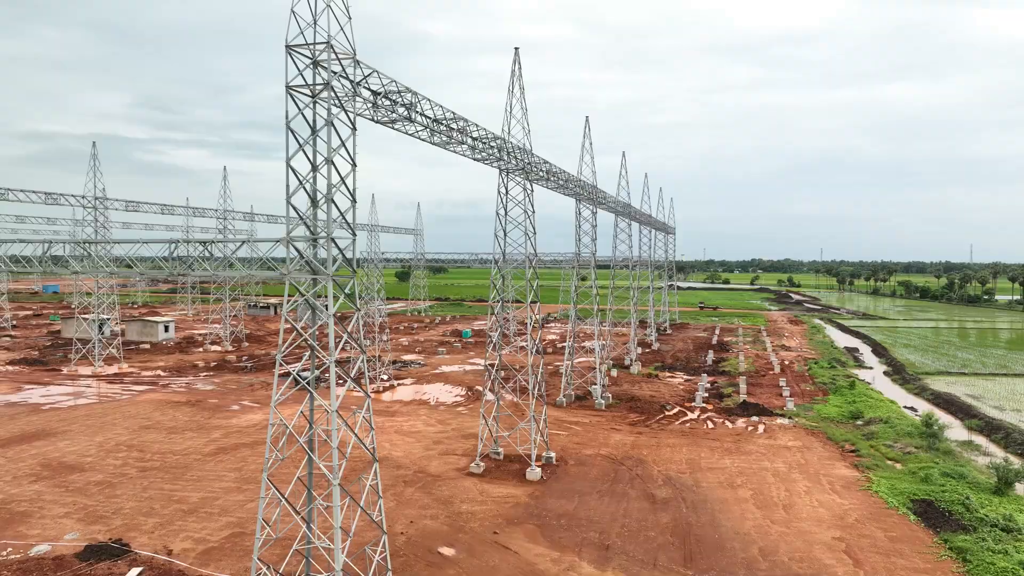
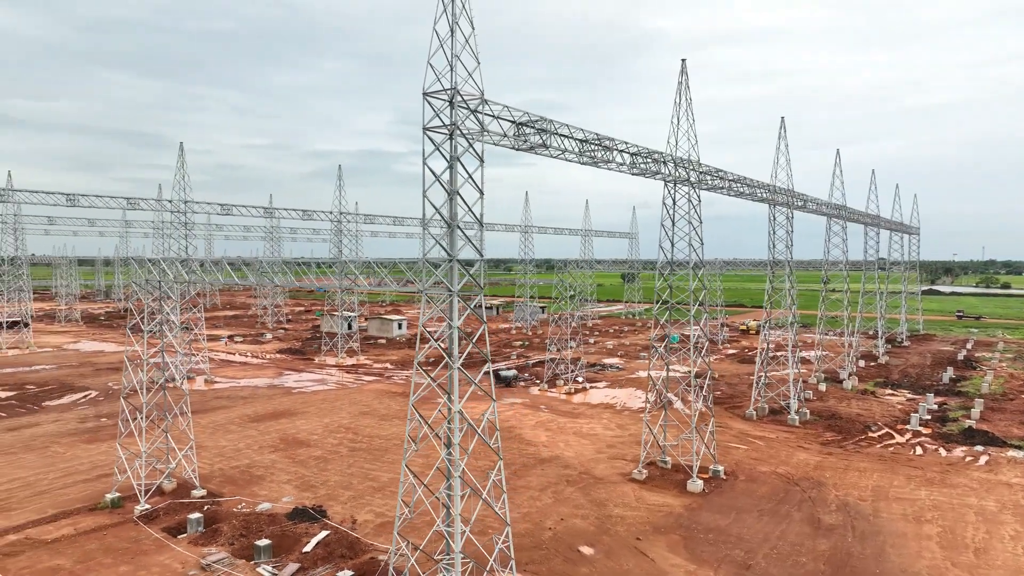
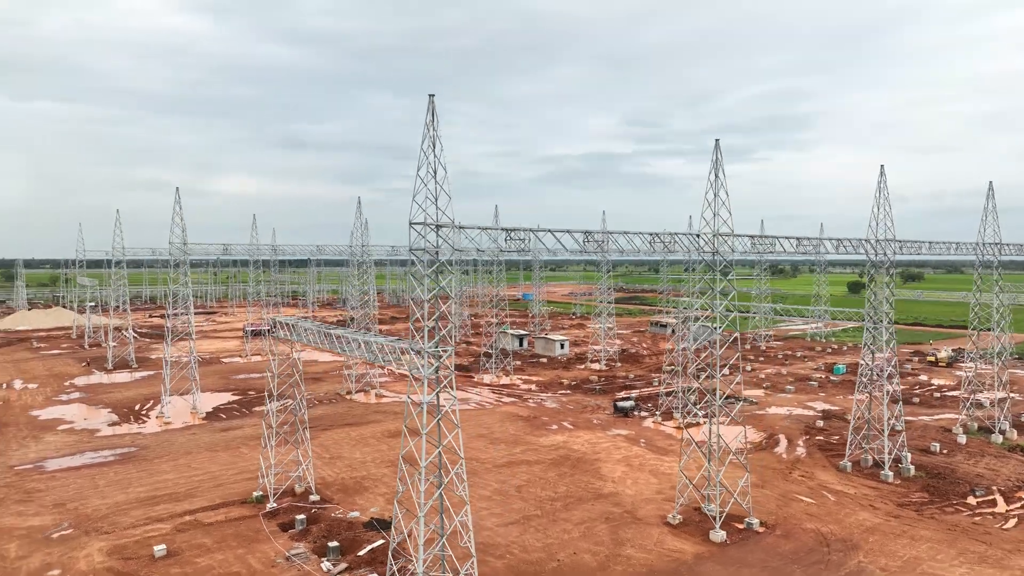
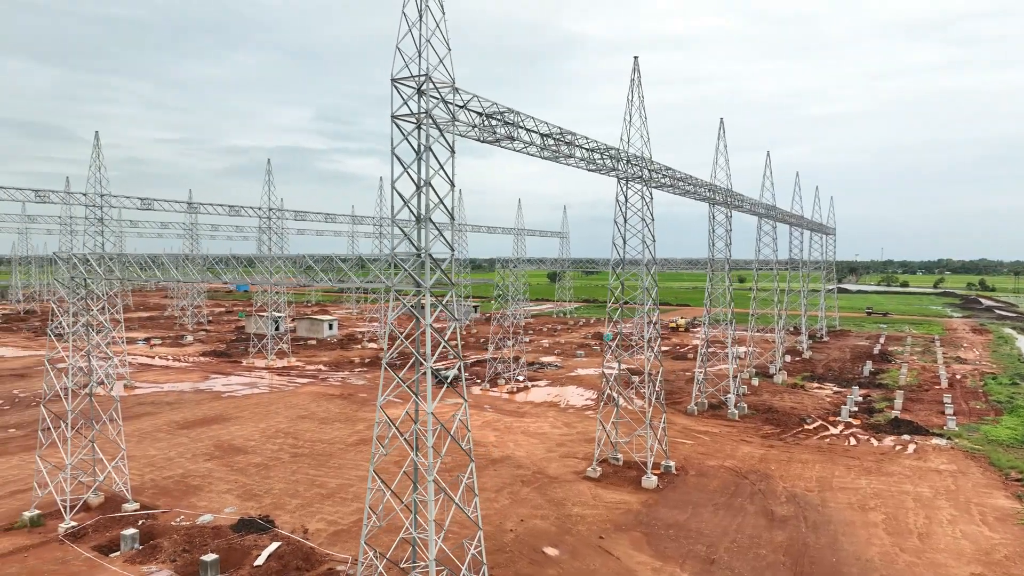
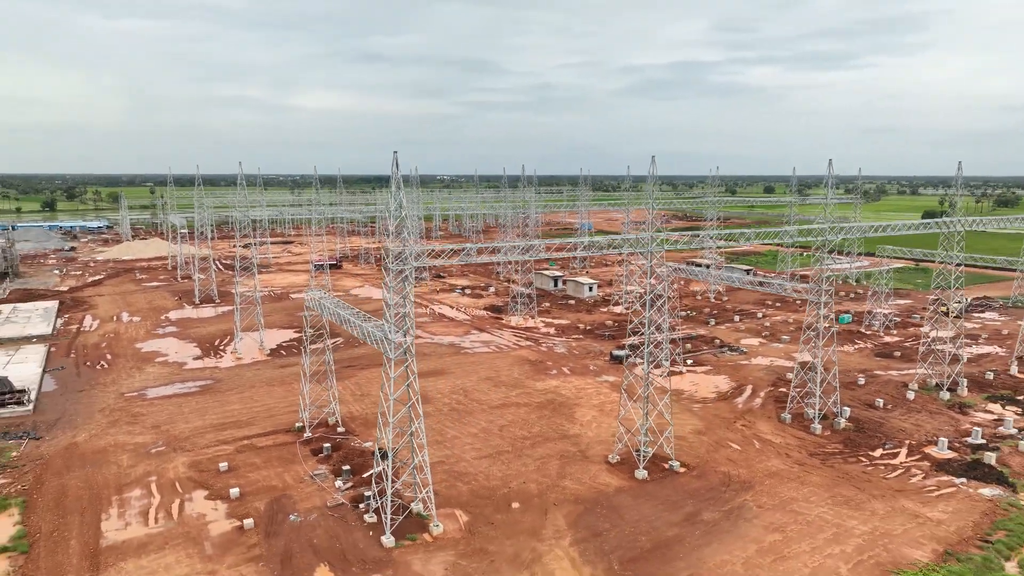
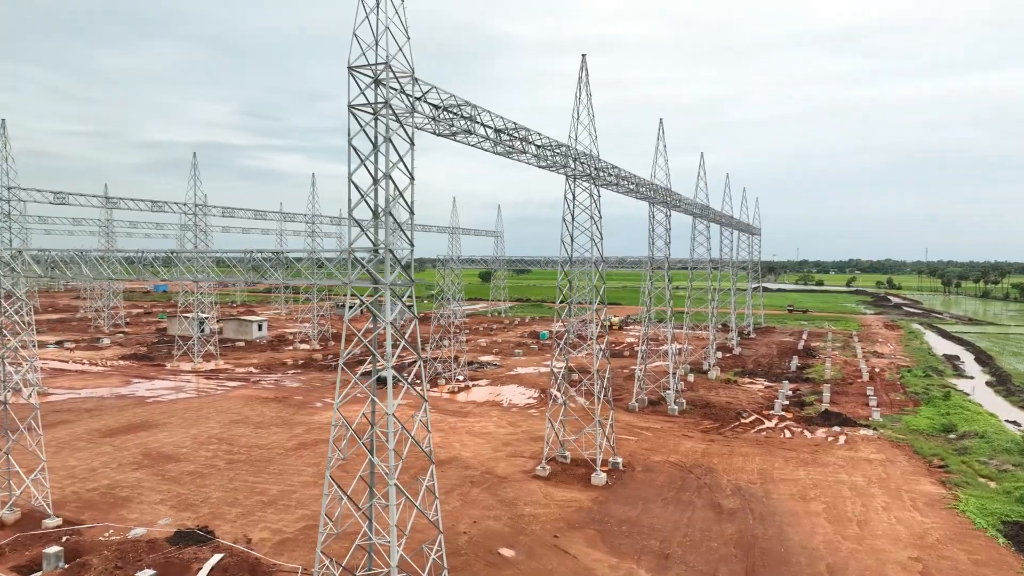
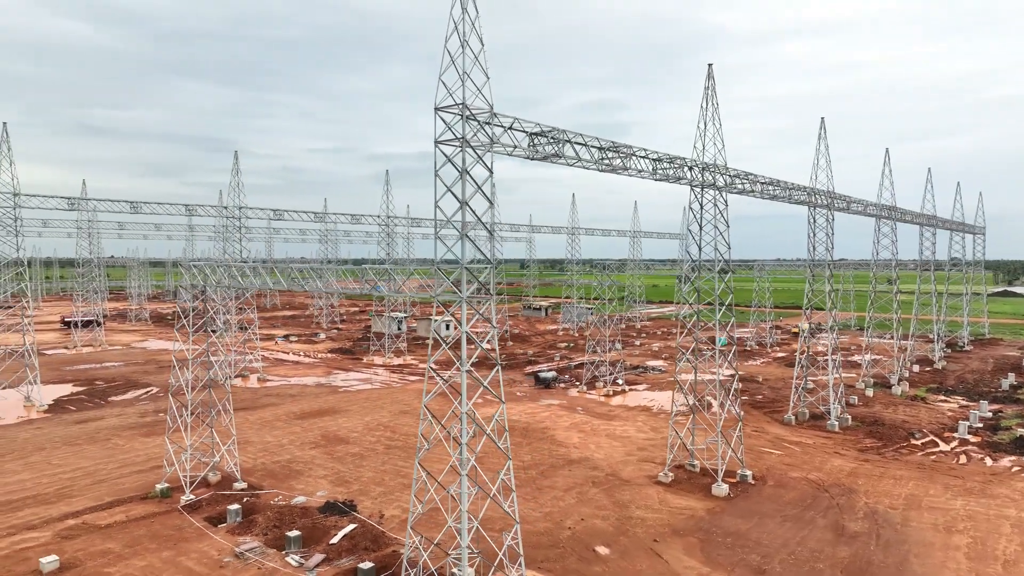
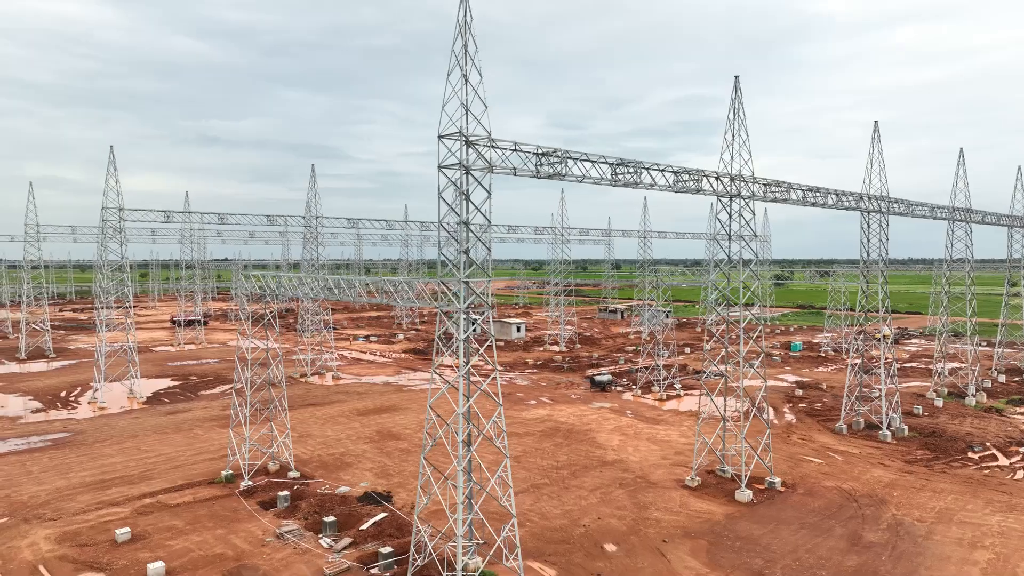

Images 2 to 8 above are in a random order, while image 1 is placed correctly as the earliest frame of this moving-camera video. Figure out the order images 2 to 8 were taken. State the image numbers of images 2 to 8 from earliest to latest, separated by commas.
6, 4, 2, 7, 8, 3, 5
